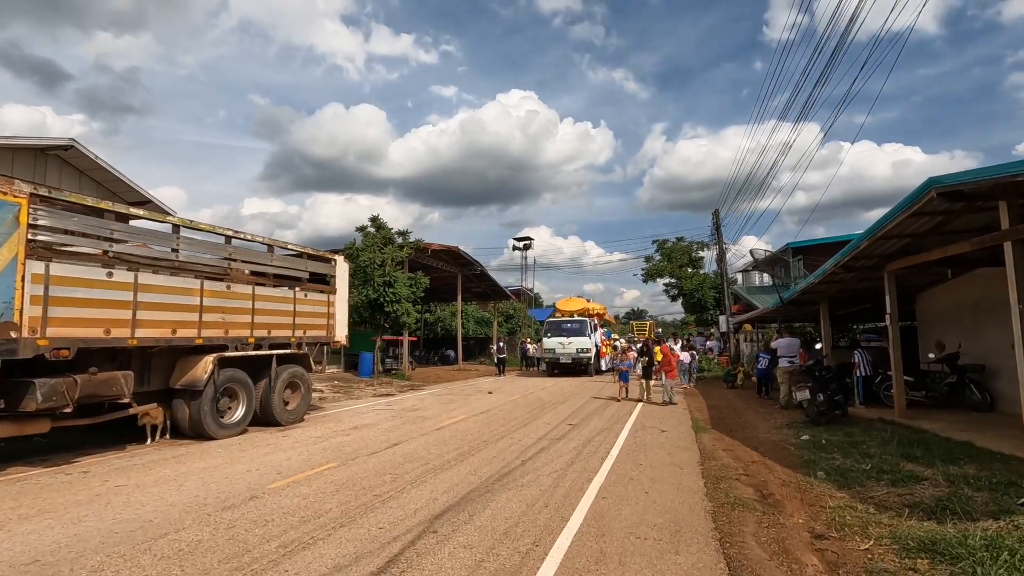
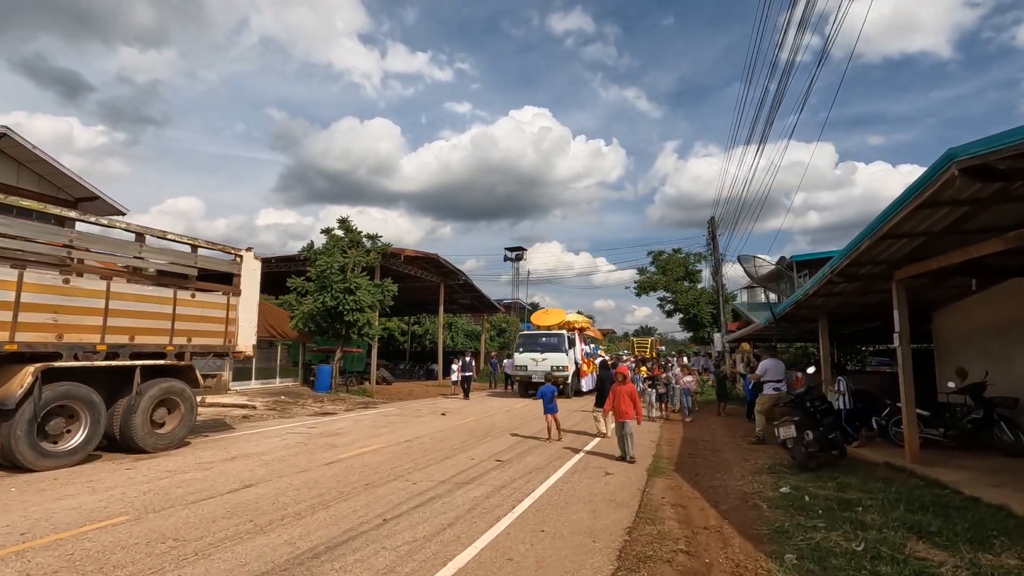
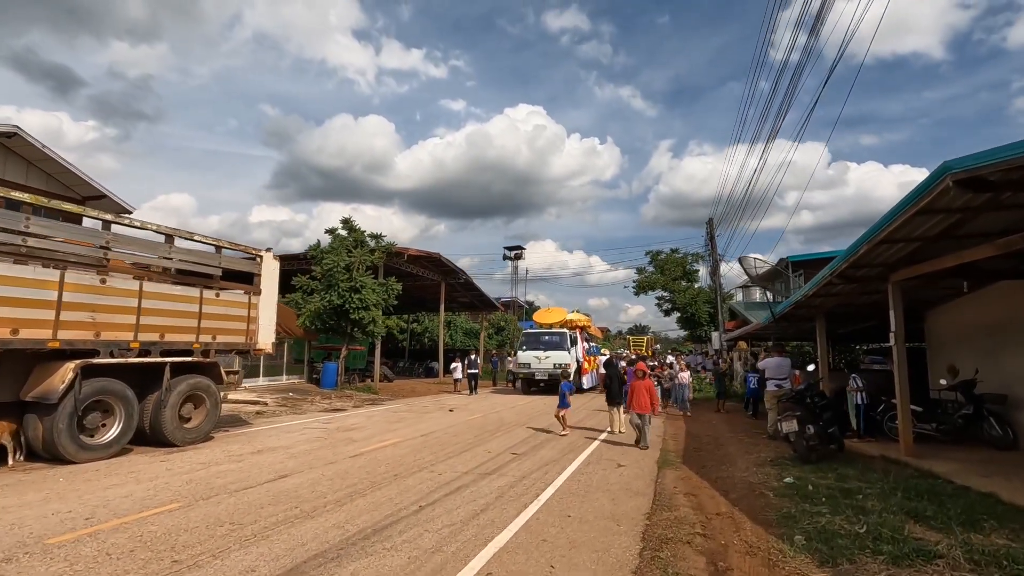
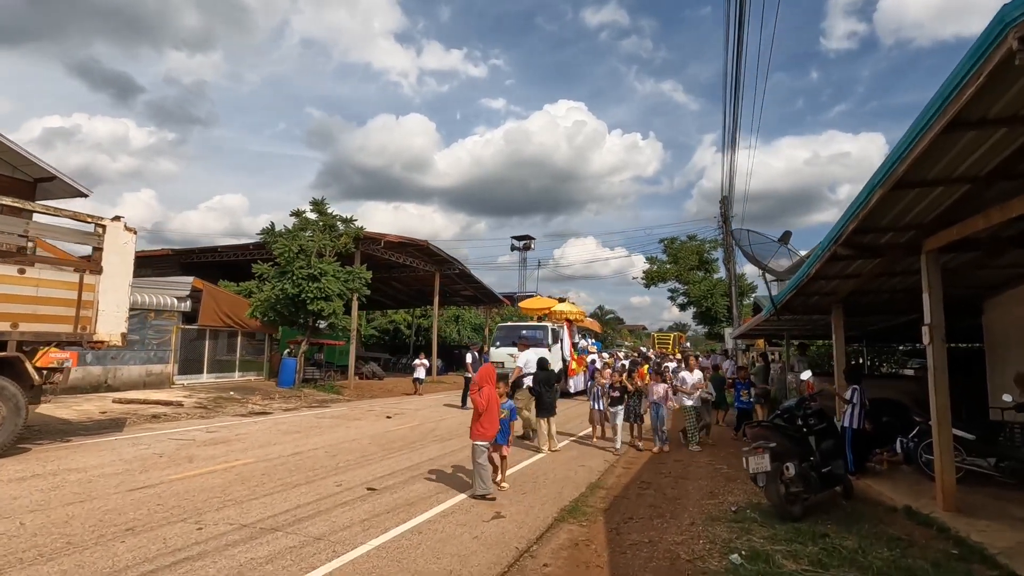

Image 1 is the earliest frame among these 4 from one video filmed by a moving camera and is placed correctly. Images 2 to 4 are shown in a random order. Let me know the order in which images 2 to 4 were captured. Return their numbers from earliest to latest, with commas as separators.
3, 2, 4
